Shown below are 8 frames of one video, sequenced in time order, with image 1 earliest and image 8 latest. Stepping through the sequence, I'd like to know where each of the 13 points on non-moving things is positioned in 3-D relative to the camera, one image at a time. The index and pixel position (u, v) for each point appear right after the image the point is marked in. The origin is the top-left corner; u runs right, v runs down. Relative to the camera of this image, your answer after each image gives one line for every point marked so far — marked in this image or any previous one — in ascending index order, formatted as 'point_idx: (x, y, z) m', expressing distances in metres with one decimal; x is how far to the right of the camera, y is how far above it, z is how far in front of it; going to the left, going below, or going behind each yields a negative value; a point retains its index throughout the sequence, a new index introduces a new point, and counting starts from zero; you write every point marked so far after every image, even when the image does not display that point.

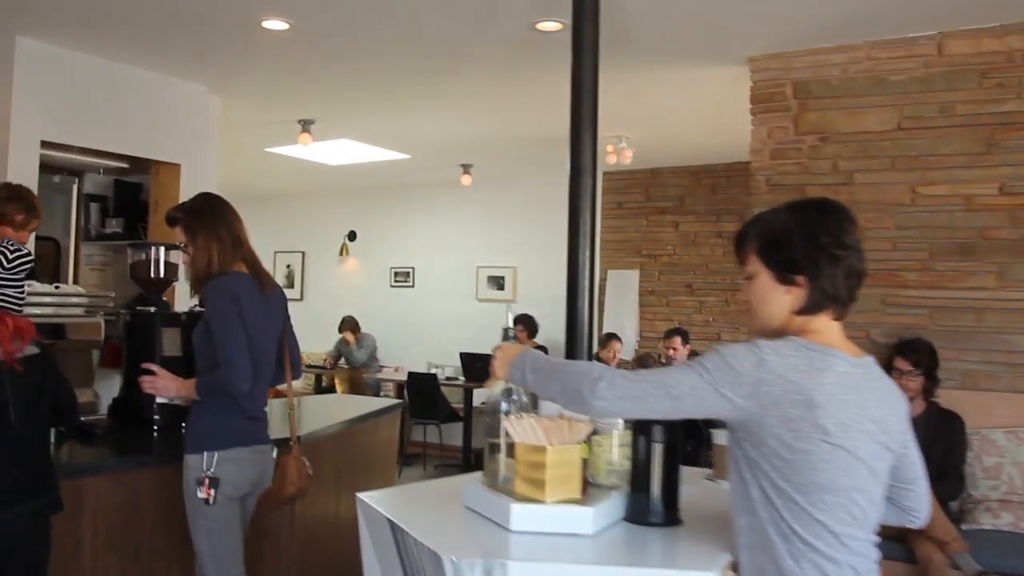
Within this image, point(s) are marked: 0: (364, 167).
0: (-0.9, +0.8, +6.9) m
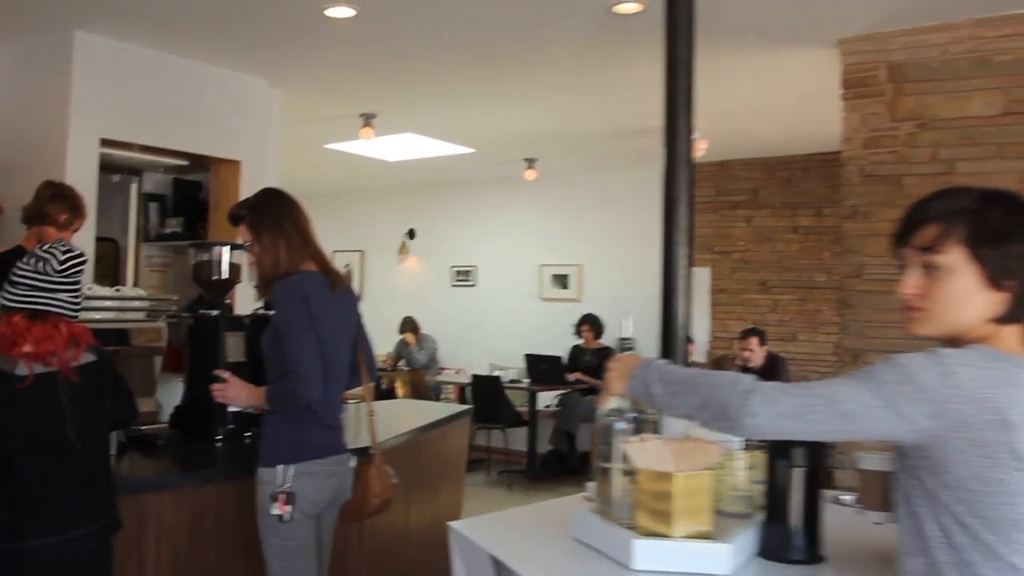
0: (-0.5, +0.8, +6.8) m
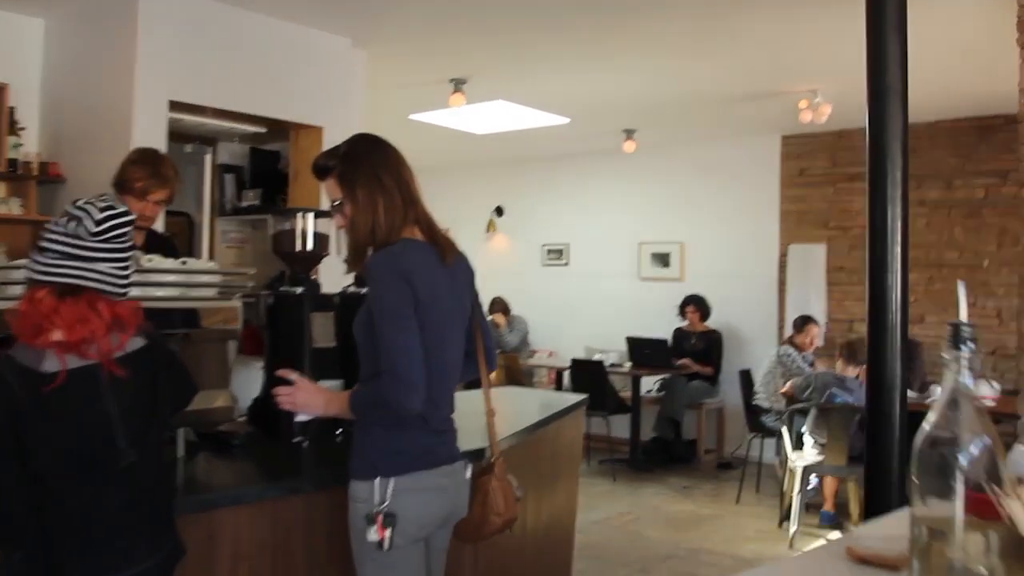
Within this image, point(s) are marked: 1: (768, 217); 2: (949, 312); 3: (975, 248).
0: (0.0, +0.9, +6.4) m
1: (+1.5, +0.4, +6.3) m
2: (+2.3, -0.1, +5.8) m
3: (+2.5, +0.2, +5.7) m
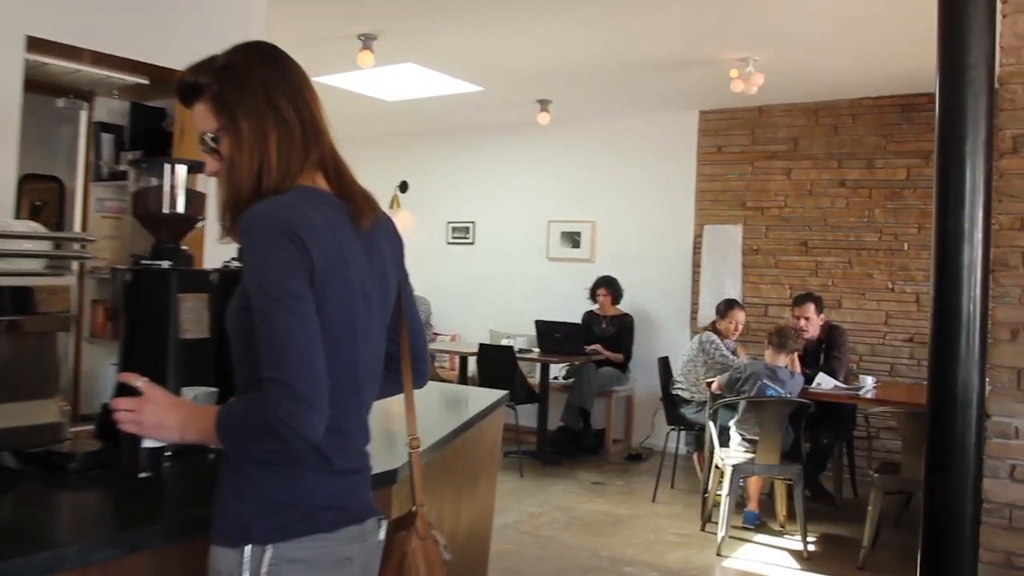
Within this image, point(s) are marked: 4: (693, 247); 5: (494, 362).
0: (-0.5, +1.0, +5.9) m
1: (+1.0, +0.5, +6.0) m
2: (+1.8, 0.0, +5.5) m
3: (+2.0, +0.3, +5.4) m
4: (+1.0, +0.2, +6.0) m
5: (-0.1, -0.4, +5.3) m
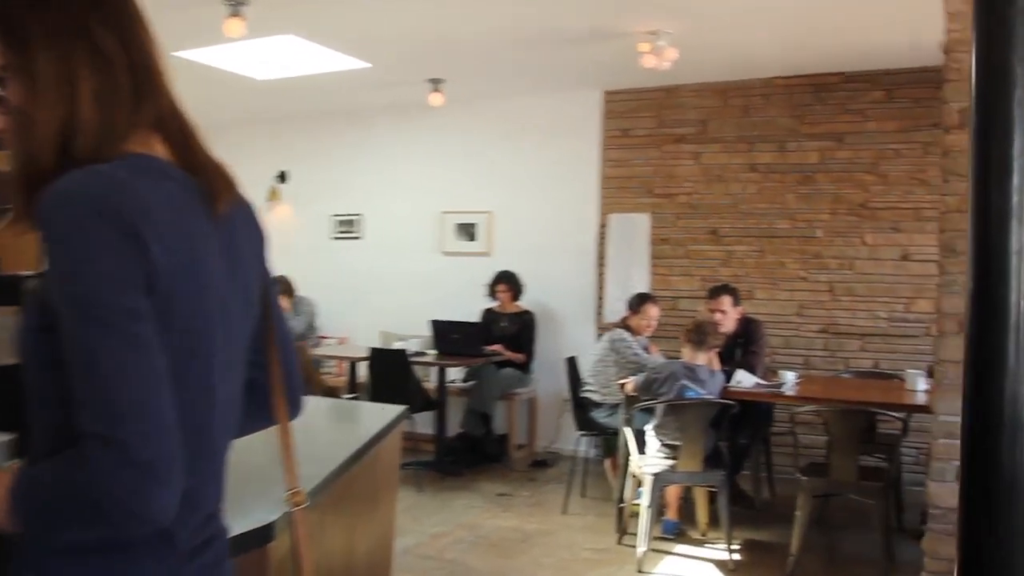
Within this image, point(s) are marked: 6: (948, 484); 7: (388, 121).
0: (-1.1, +1.0, +5.4) m
1: (+0.4, +0.5, +5.7) m
2: (+1.3, 0.0, +5.3) m
3: (+1.4, +0.3, +5.2) m
4: (+0.5, +0.3, +5.6) m
5: (-0.6, -0.4, +4.8) m
6: (+1.1, -0.5, +2.8) m
7: (-0.7, +1.0, +6.2) m
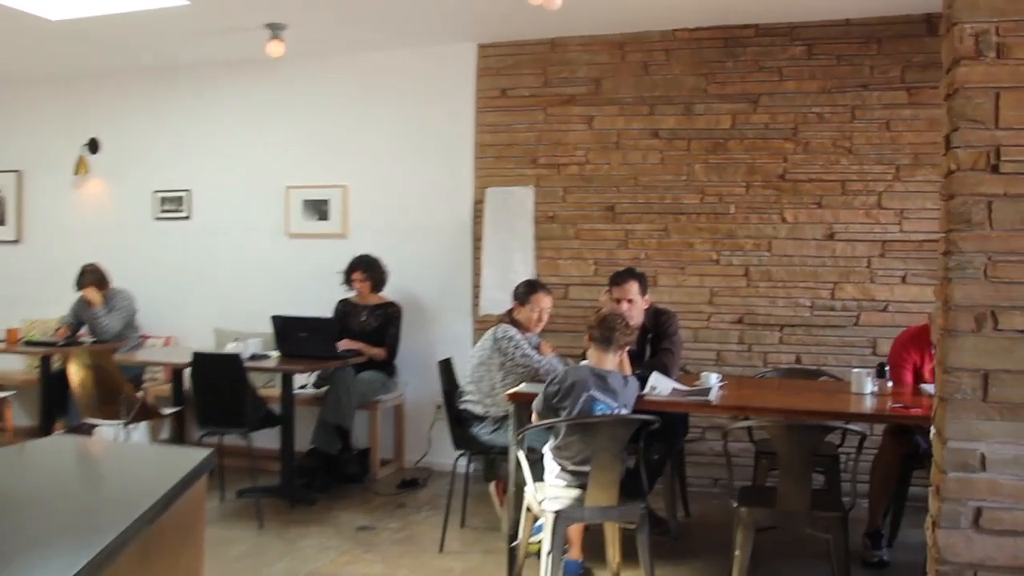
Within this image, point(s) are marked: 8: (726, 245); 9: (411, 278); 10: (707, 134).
0: (-1.6, +1.1, +4.3) m
1: (-0.2, +0.6, +4.8) m
2: (+0.7, +0.1, +4.6) m
3: (+0.9, +0.4, +4.5) m
4: (-0.2, +0.3, +4.8) m
5: (-1.1, -0.3, +3.9) m
6: (+0.9, -0.5, +2.1) m
7: (-1.4, +1.0, +5.2) m
8: (+0.9, +0.2, +4.5) m
9: (-0.5, 0.0, +4.9) m
10: (+0.8, +0.6, +4.5) m
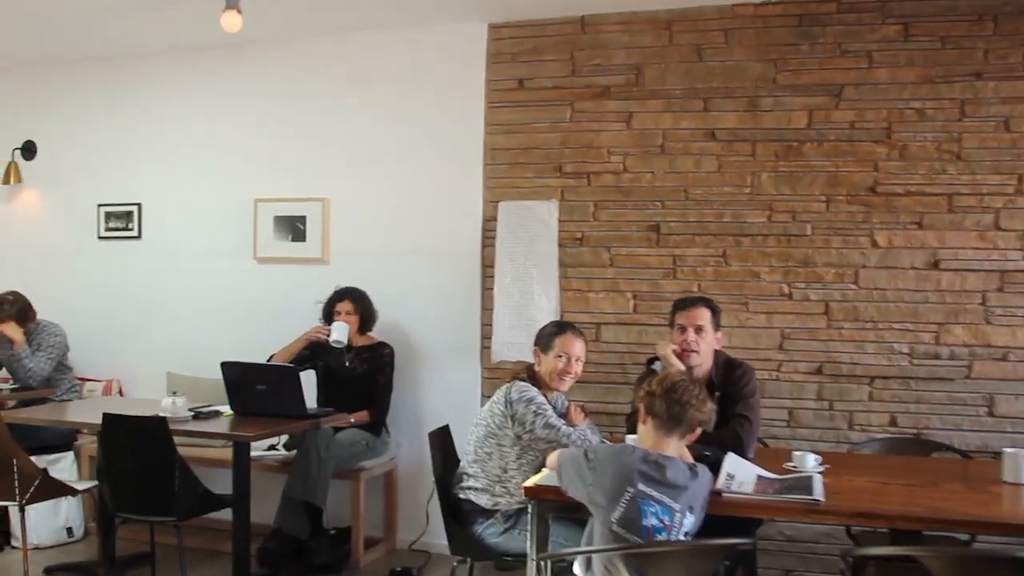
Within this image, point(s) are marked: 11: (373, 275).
0: (-1.6, +1.0, +3.5) m
1: (-0.2, +0.5, +3.9) m
2: (+0.8, -0.1, +3.6) m
3: (+0.9, +0.3, +3.6) m
4: (-0.1, +0.2, +3.9) m
5: (-1.0, -0.4, +3.0) m
6: (+0.9, -0.6, +1.1) m
7: (-1.4, +0.9, +4.4) m
8: (+1.0, 0.0, +3.6) m
9: (-0.4, -0.1, +4.0) m
10: (+0.9, +0.5, +3.6) m
11: (-0.5, 0.0, +4.0) m
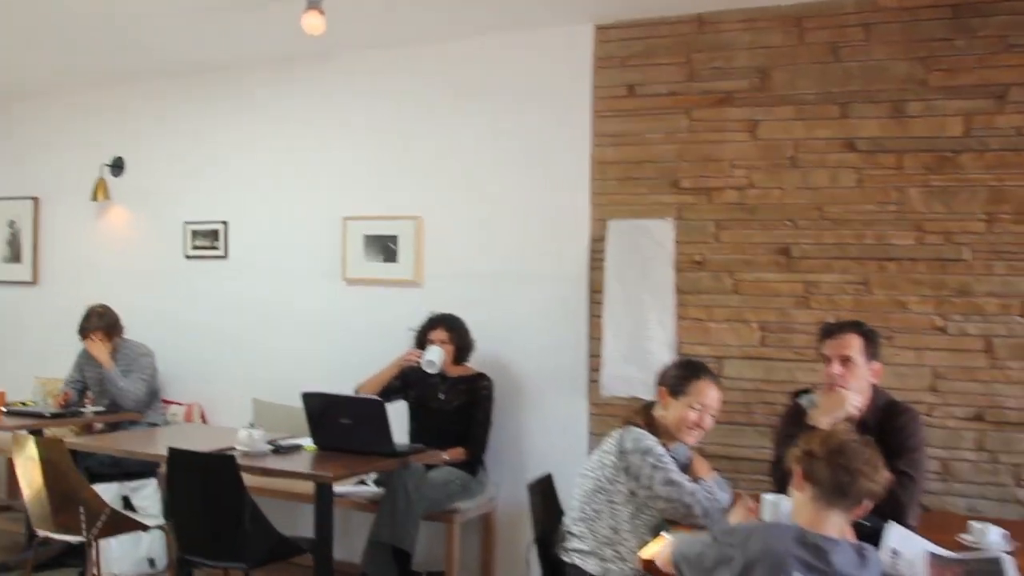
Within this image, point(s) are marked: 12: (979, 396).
0: (-1.2, +0.9, +3.3) m
1: (+0.2, +0.4, +3.6) m
2: (+1.1, -0.2, +3.2) m
3: (+1.3, +0.2, +3.1) m
4: (+0.3, +0.1, +3.5) m
5: (-0.8, -0.5, +2.7) m
6: (+1.0, -0.6, +0.7) m
7: (-0.9, +0.8, +4.1) m
8: (+1.3, -0.1, +3.1) m
9: (0.0, -0.2, +3.7) m
10: (+1.2, +0.4, +3.1) m
11: (-0.1, 0.0, +3.7) m
12: (+1.3, -0.3, +3.1) m
